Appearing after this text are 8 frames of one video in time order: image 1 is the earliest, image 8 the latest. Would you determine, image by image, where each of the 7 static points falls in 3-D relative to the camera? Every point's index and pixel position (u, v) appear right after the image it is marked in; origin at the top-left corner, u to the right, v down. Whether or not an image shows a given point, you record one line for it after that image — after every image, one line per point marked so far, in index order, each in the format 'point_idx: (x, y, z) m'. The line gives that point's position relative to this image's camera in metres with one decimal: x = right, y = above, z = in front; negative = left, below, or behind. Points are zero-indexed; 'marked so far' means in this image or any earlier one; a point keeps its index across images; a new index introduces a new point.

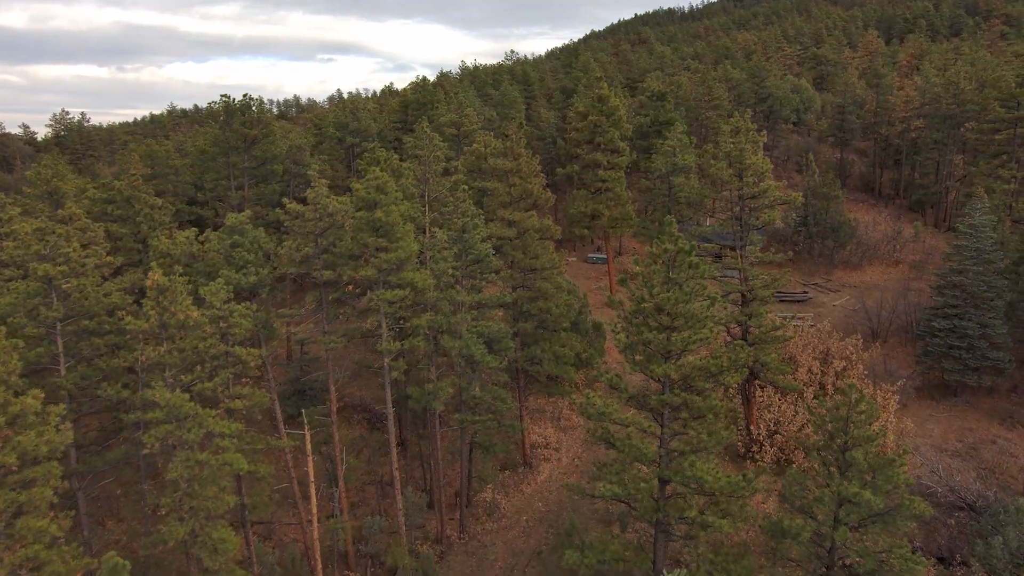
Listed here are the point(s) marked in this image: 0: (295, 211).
0: (-5.5, +2.0, +17.5) m
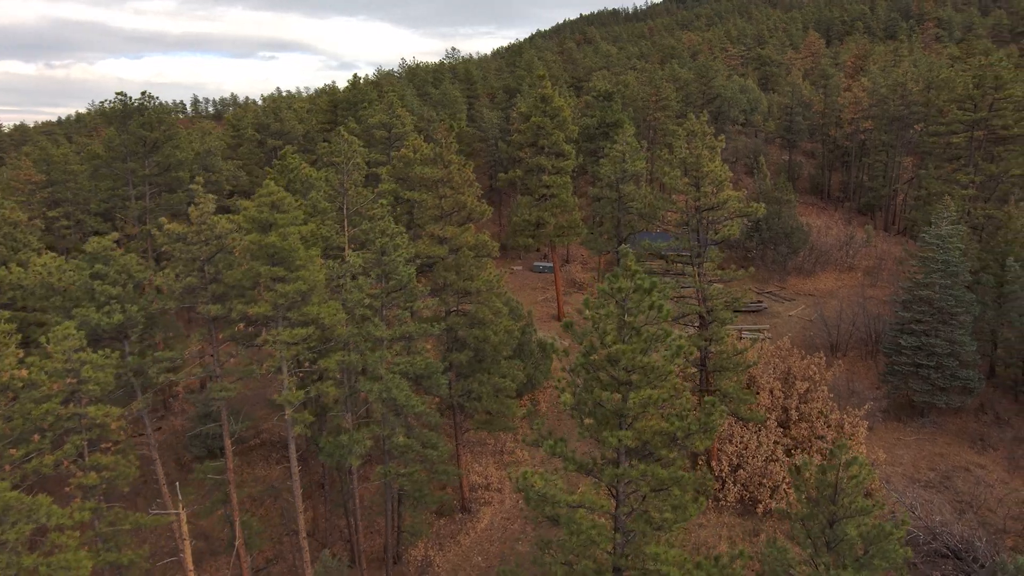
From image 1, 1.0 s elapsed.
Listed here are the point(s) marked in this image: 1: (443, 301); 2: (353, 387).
0: (-7.1, +1.1, +14.3) m
1: (-2.0, -0.4, +19.8) m
2: (-3.6, -2.3, +15.8) m
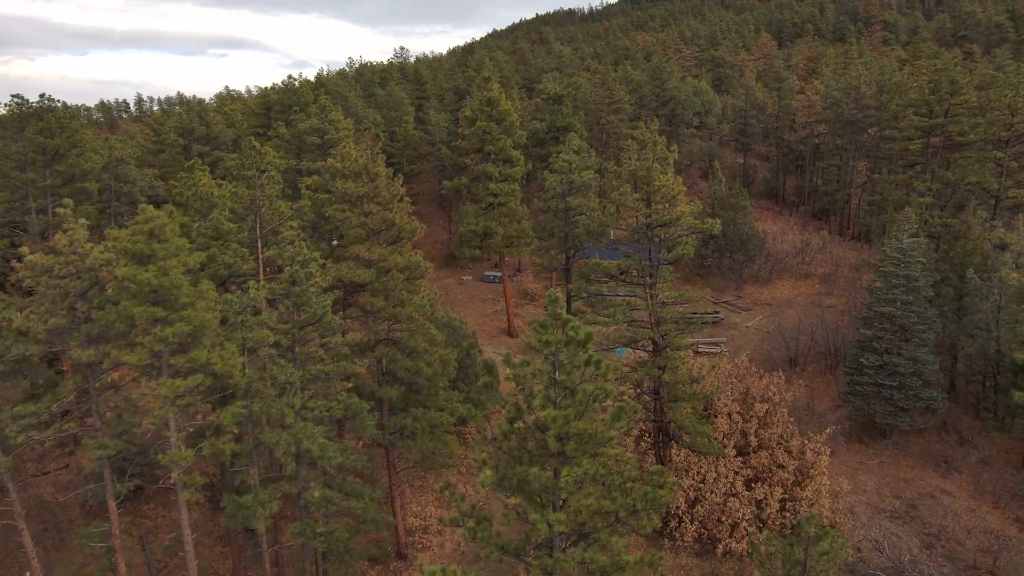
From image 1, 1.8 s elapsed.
0: (-8.4, +0.4, +12.1) m
1: (-3.6, -1.1, +17.8) m
2: (-5.1, -3.0, +13.7) m
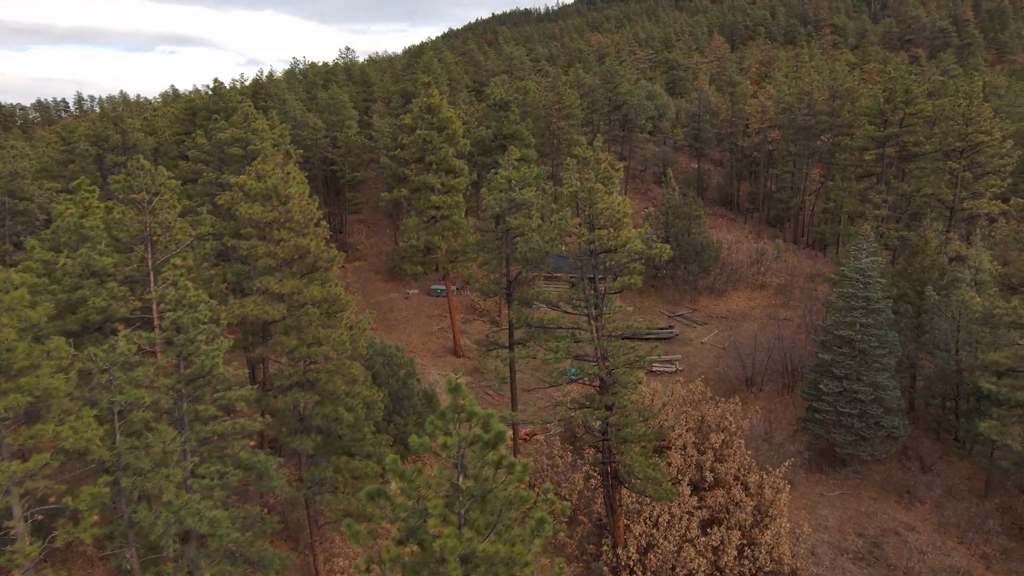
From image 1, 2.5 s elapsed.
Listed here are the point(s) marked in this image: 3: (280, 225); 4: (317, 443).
0: (-9.7, -0.6, +9.7) m
1: (-5.2, -1.9, +15.7) m
2: (-6.4, -3.9, +11.6) m
3: (-5.4, +1.5, +16.1) m
4: (-4.6, -3.6, +16.1) m
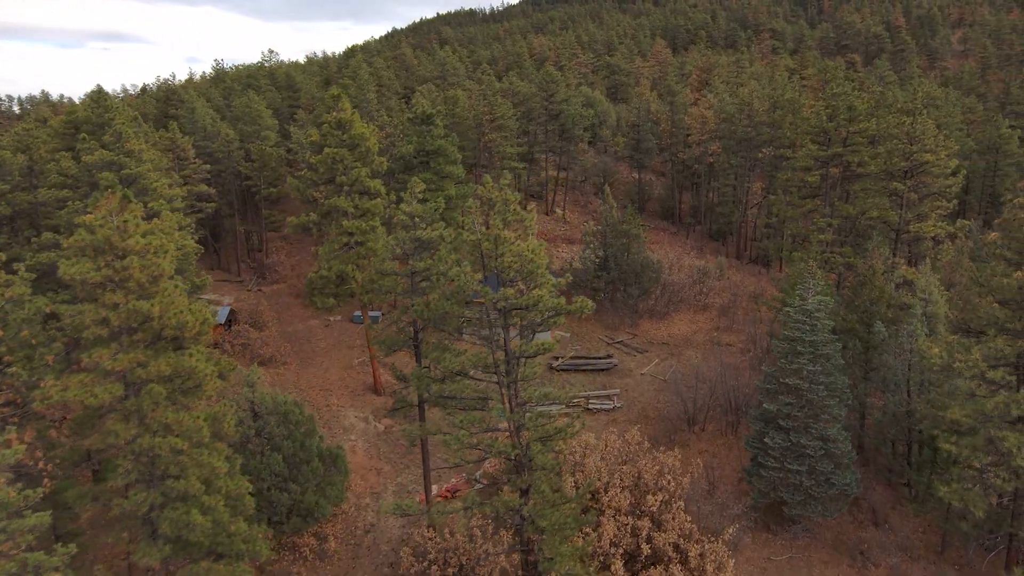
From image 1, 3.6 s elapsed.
0: (-11.3, -2.0, +6.4) m
1: (-7.3, -3.3, +12.7) m
2: (-8.1, -5.3, +8.5) m
3: (-7.5, +0.1, +13.1) m
4: (-6.6, -5.0, +13.1) m
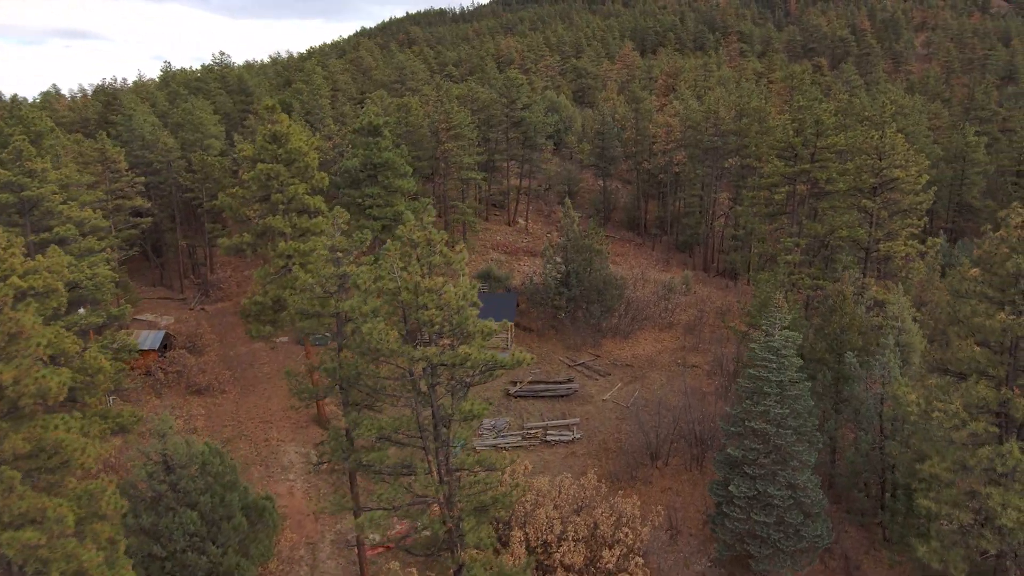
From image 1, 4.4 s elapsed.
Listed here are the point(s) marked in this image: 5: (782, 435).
0: (-12.3, -3.1, +4.2) m
1: (-8.5, -4.3, +10.6) m
2: (-9.1, -6.3, +6.4) m
3: (-8.7, -0.9, +11.0) m
4: (-7.8, -6.0, +11.0) m
5: (+6.6, -3.6, +16.8) m
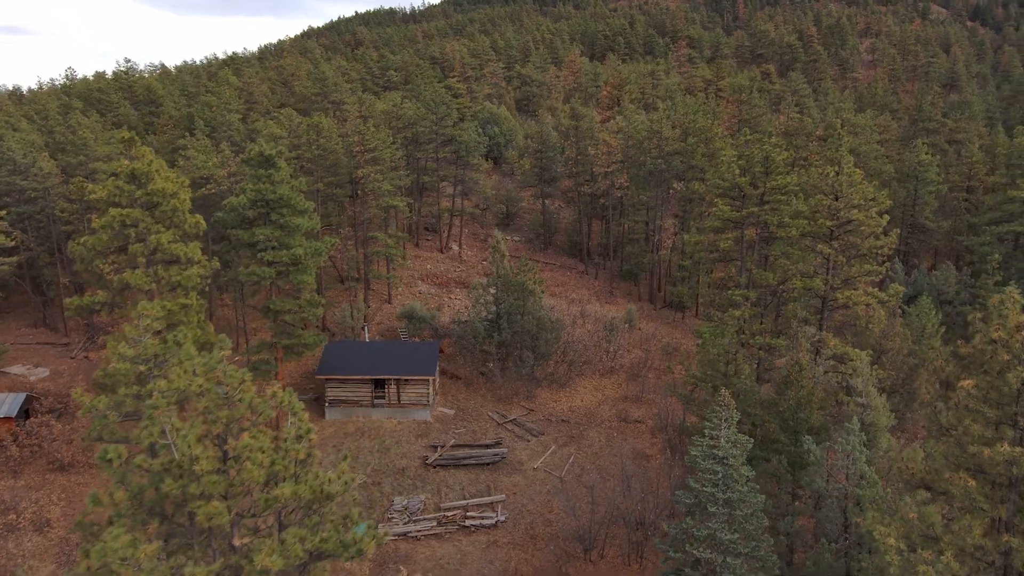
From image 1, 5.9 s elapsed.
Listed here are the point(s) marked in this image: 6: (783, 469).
0: (-13.8, -5.2, -0.2) m
1: (-10.3, -6.4, +6.5) m
2: (-10.7, -8.4, +2.2) m
3: (-10.7, -3.0, +6.8) m
4: (-9.7, -8.1, +7.0) m
5: (+4.3, -5.5, +13.6) m
6: (+7.1, -4.8, +18.1) m
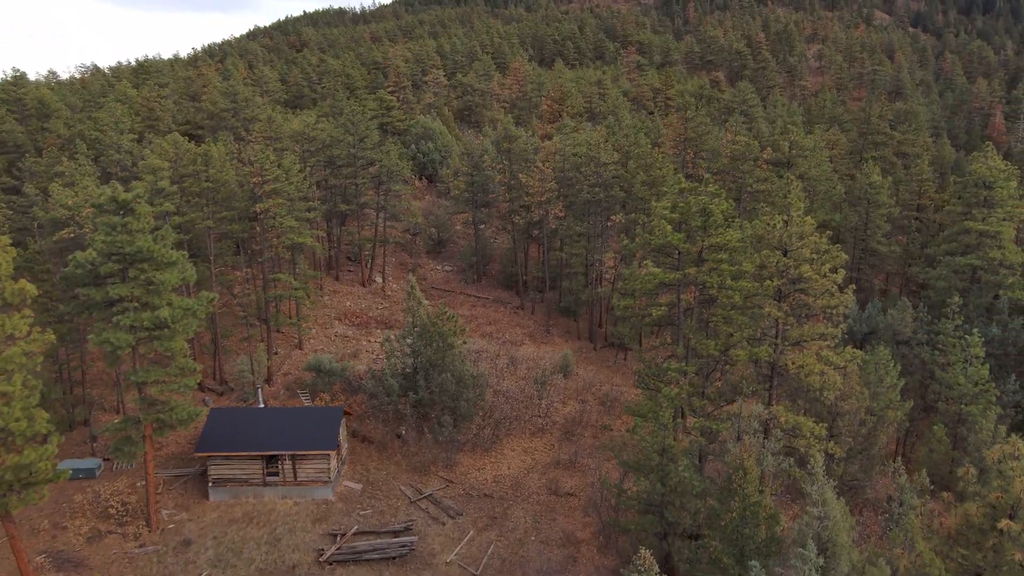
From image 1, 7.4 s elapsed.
0: (-15.1, -7.4, -4.5) m
1: (-12.1, -8.6, +2.3) m
2: (-12.2, -10.6, -1.9) m
3: (-12.5, -5.2, +2.7) m
4: (-11.4, -10.2, +2.9) m
5: (+2.2, -7.4, +10.3) m
6: (+4.7, -6.7, +15.0) m
